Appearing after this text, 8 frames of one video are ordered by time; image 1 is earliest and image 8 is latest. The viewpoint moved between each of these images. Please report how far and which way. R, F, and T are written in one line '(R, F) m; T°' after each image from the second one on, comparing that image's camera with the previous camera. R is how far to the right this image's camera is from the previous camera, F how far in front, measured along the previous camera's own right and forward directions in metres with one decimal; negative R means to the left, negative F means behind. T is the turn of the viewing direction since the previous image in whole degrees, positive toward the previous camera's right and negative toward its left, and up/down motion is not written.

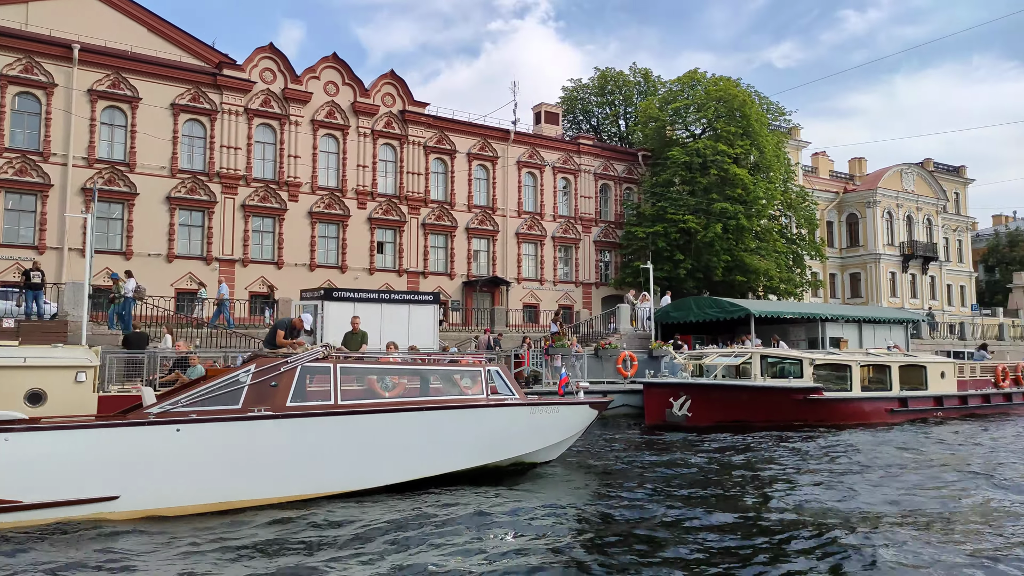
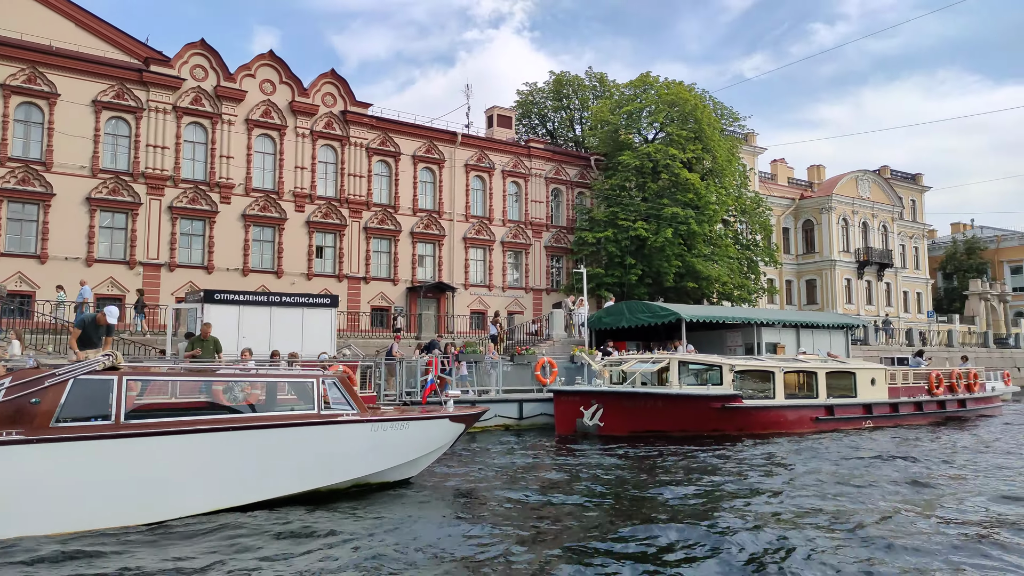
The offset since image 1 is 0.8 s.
(+1.4, +0.9) m; +2°
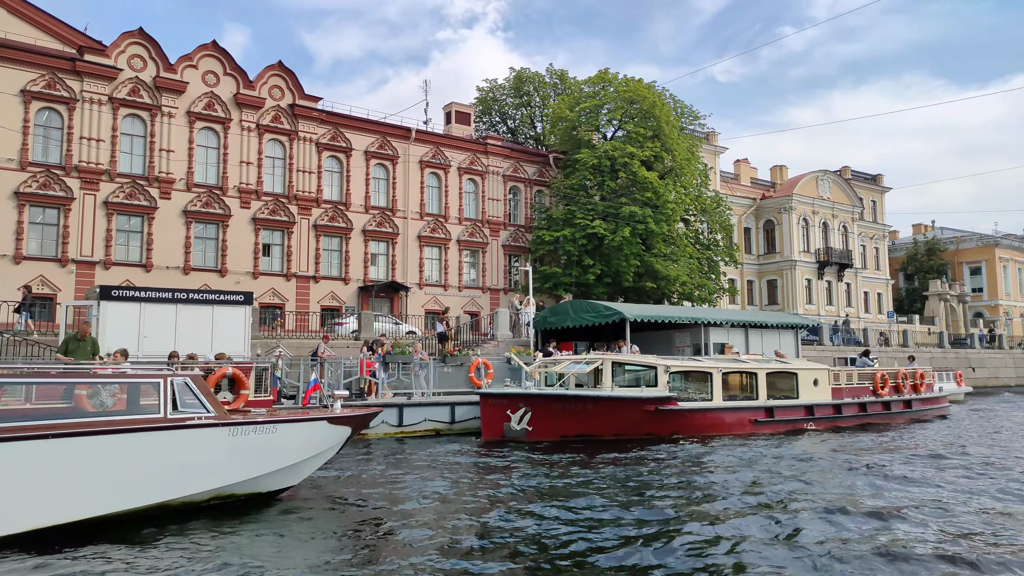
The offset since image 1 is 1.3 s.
(+0.9, +0.7) m; +2°
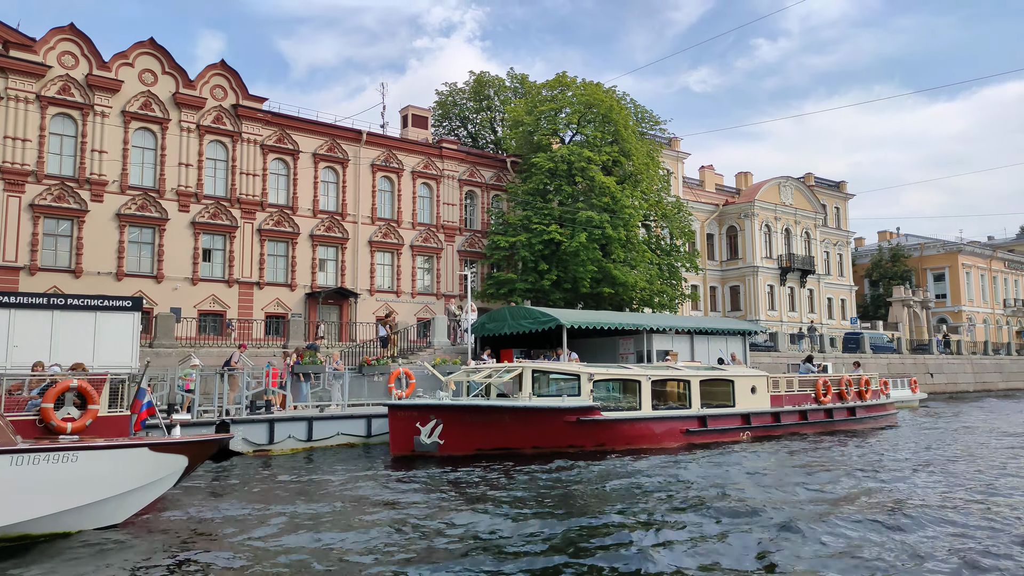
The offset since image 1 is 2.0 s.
(+1.1, +0.8) m; +2°
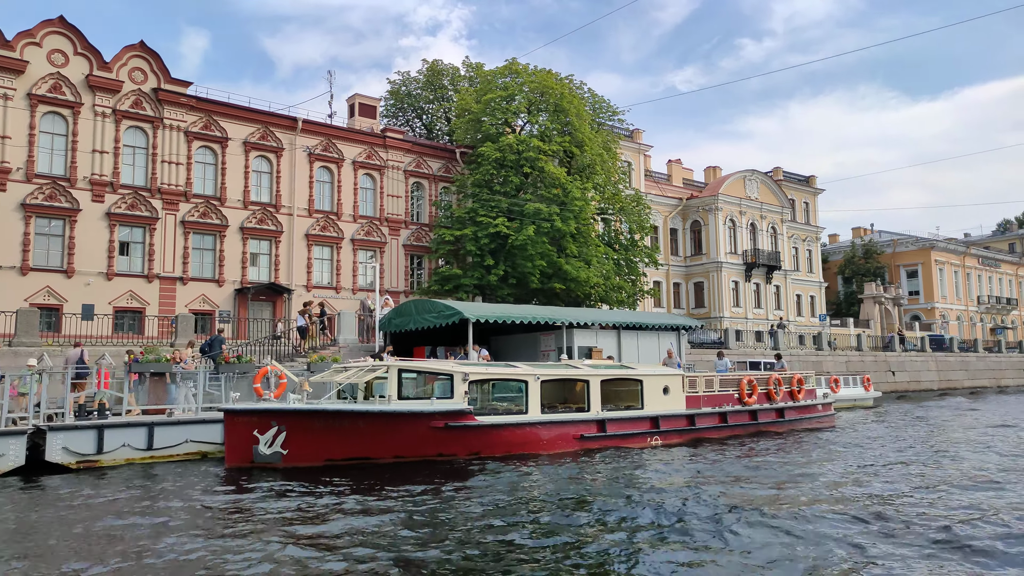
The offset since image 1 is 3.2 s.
(+2.0, +1.6) m; +1°
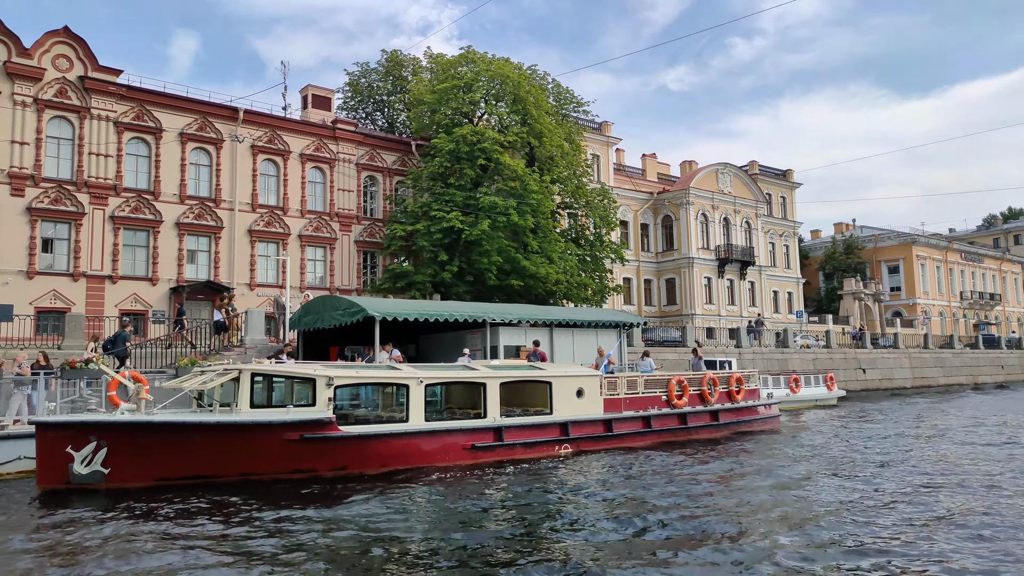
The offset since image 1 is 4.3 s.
(+1.7, +1.4) m; +1°
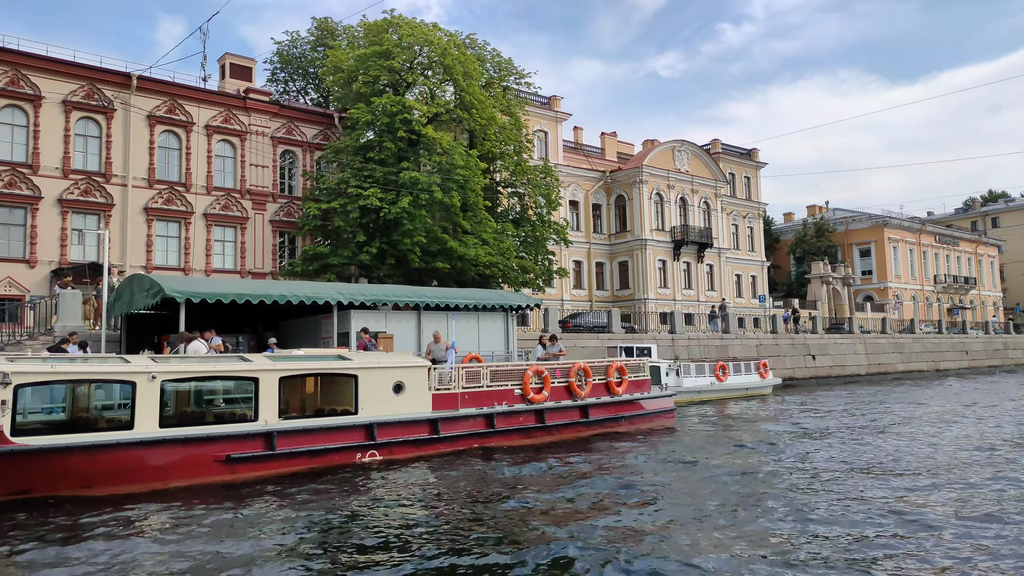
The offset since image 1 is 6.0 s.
(+2.7, +2.4) m; +1°
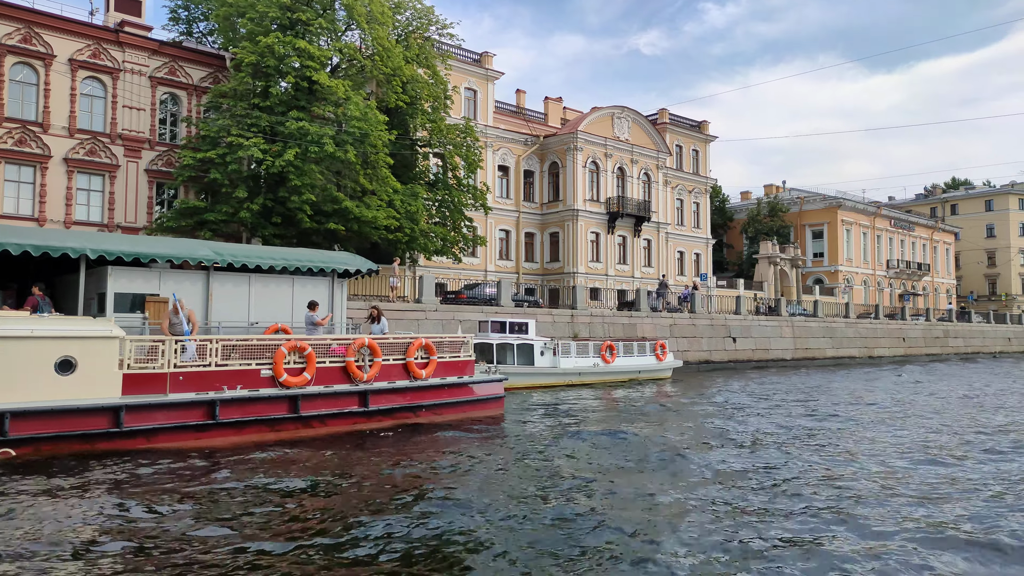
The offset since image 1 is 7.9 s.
(+2.9, +2.6) m; +2°
